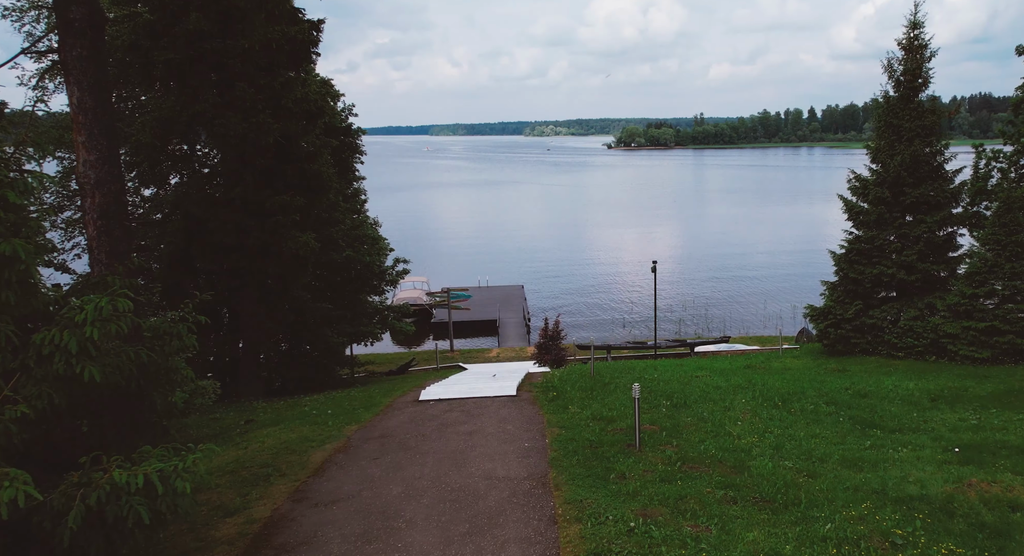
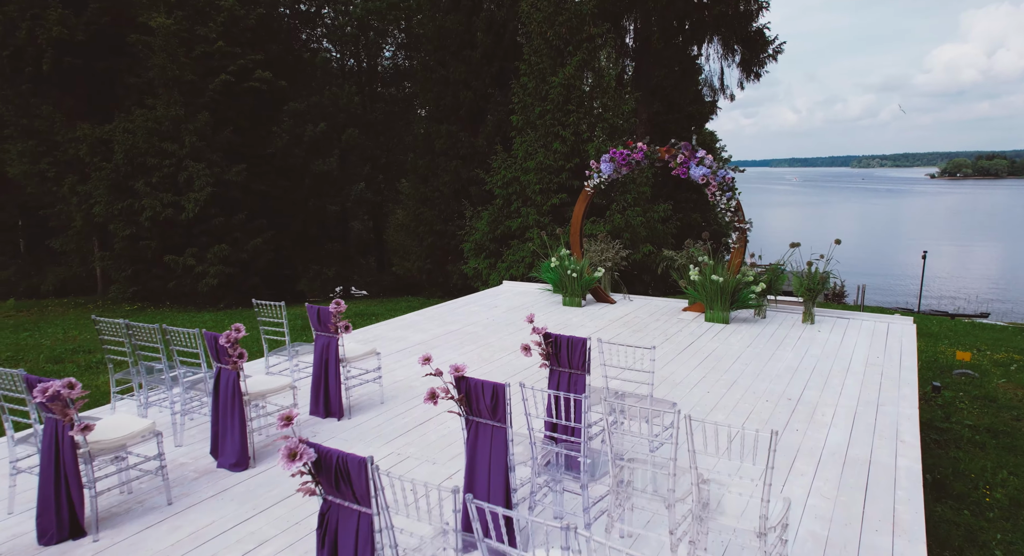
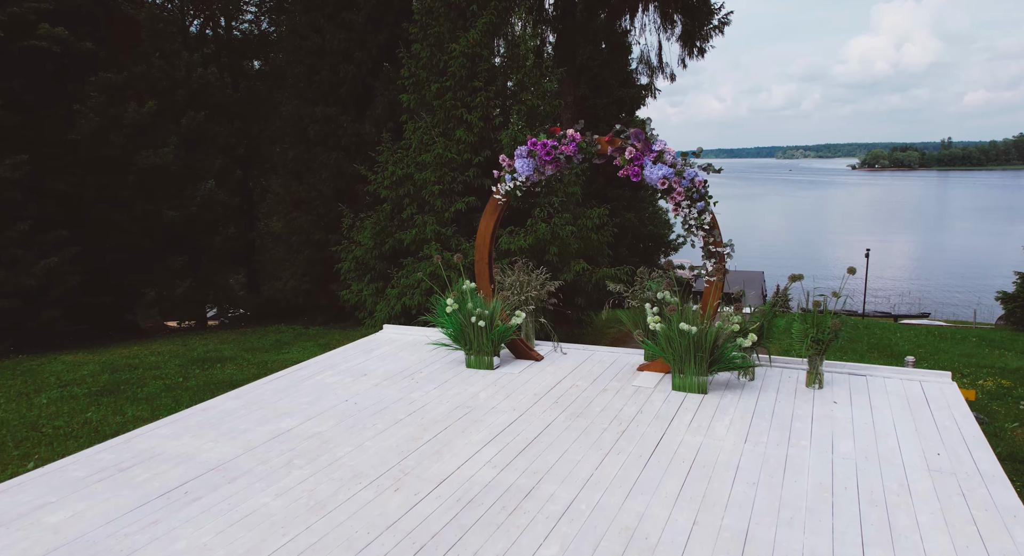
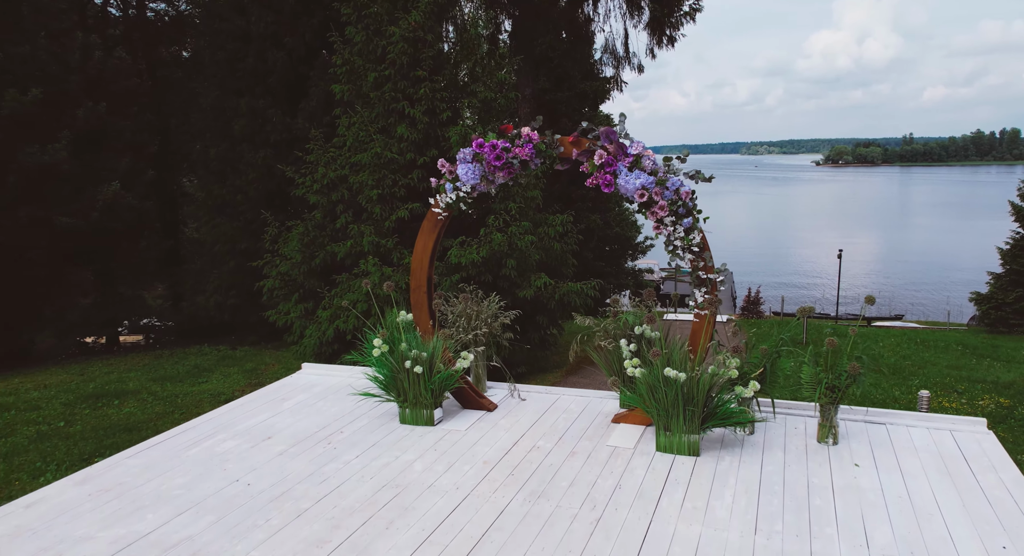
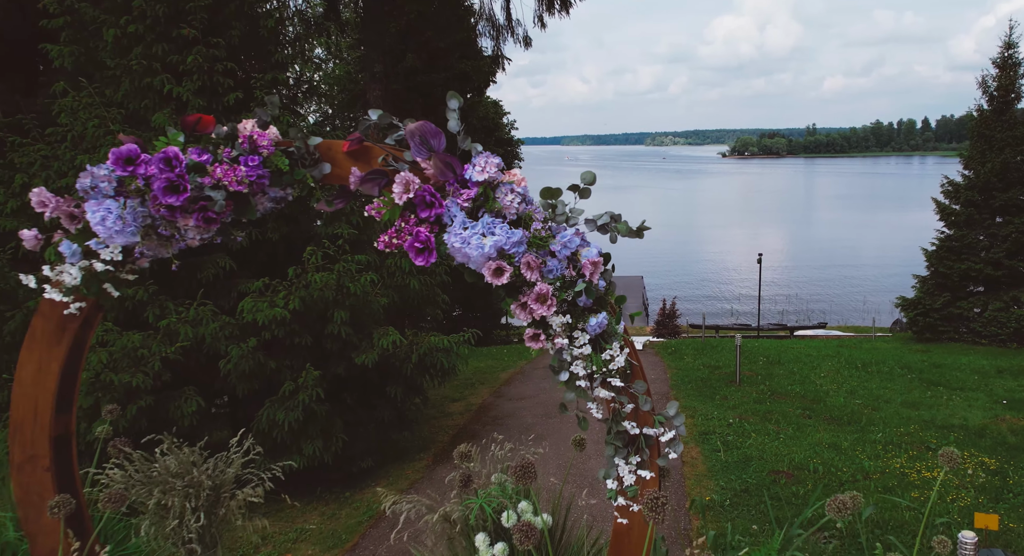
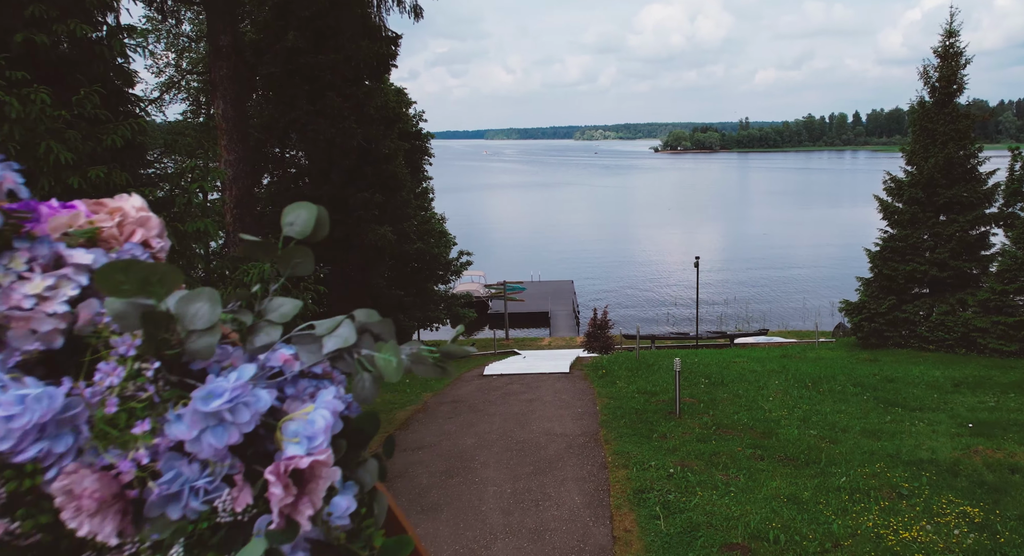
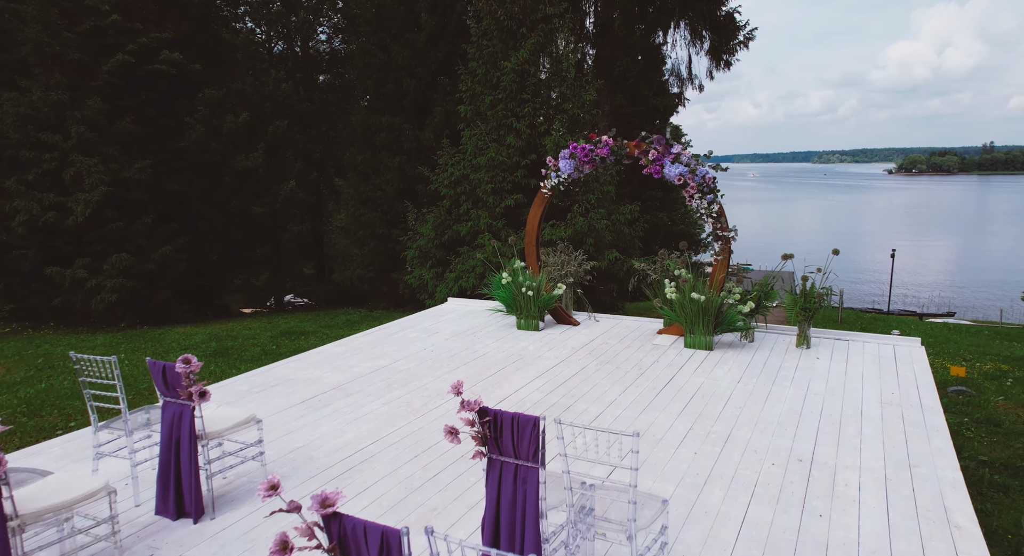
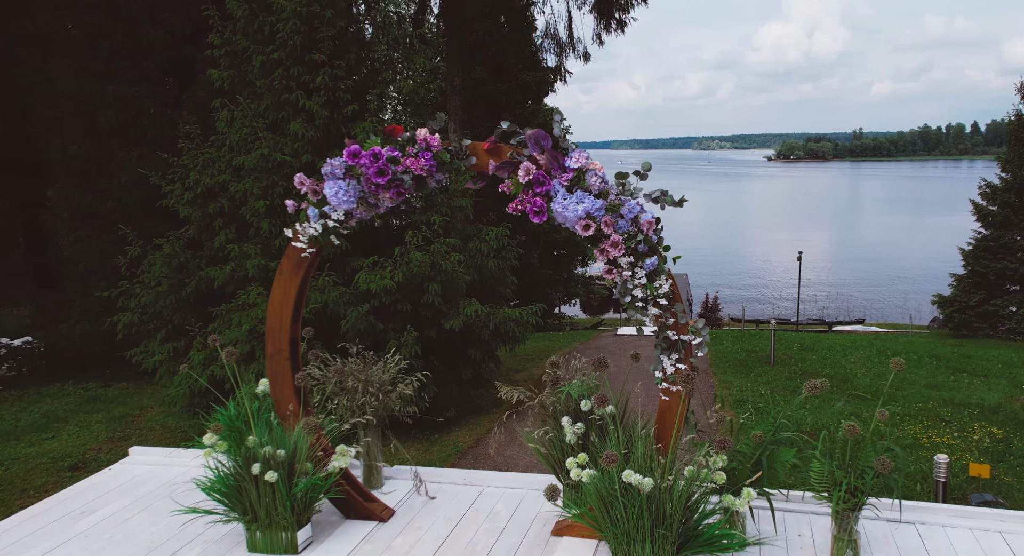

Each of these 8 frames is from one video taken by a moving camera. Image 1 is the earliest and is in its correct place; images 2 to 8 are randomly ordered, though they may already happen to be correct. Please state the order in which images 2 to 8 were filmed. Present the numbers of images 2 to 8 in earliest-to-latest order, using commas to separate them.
6, 5, 8, 4, 3, 7, 2
